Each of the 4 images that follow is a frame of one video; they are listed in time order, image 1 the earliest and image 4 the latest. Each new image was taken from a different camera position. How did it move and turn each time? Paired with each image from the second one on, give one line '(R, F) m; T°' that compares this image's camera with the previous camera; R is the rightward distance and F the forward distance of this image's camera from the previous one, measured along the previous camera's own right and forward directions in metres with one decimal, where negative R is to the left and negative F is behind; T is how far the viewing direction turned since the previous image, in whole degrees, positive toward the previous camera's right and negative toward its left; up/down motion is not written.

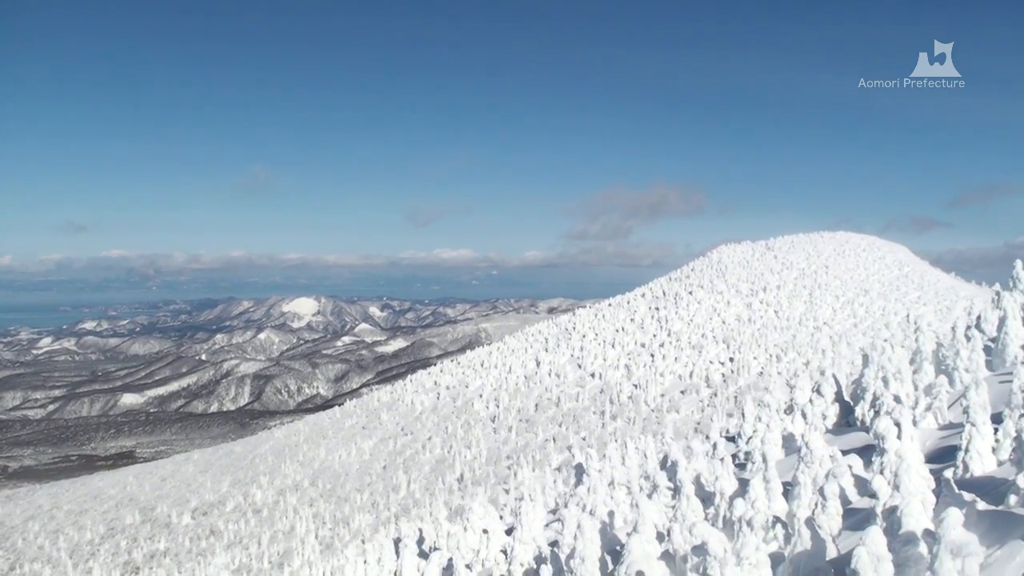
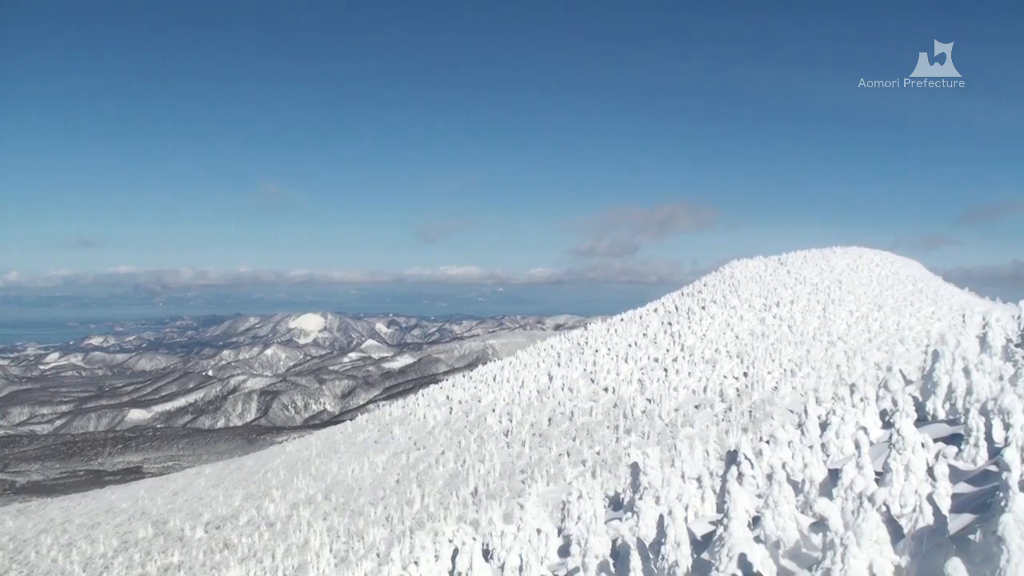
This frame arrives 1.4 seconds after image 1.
(-1.2, -0.4) m; 0°
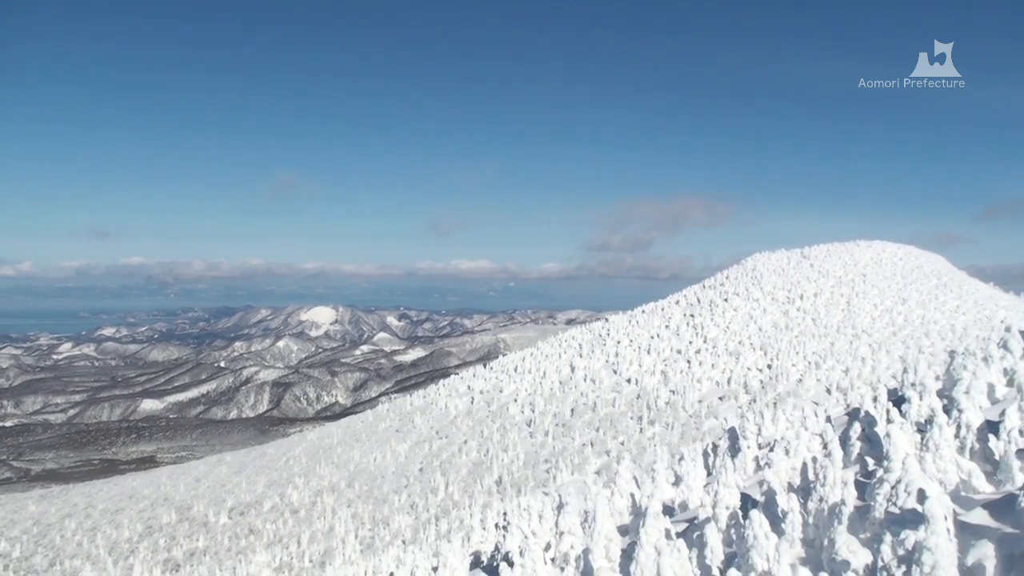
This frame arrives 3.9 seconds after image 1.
(-2.1, 0.0) m; 0°
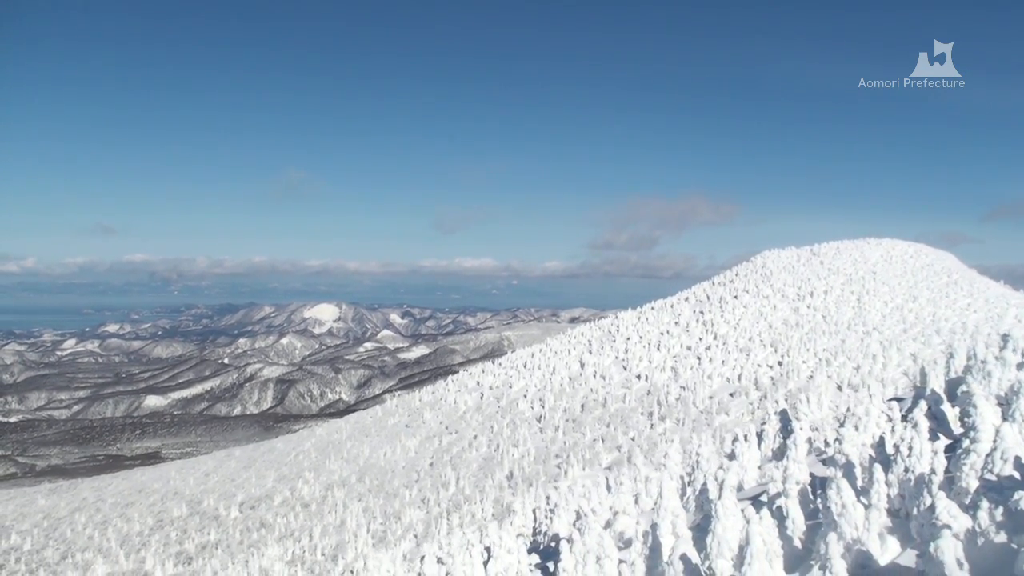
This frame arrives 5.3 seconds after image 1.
(-1.2, -0.1) m; 0°
